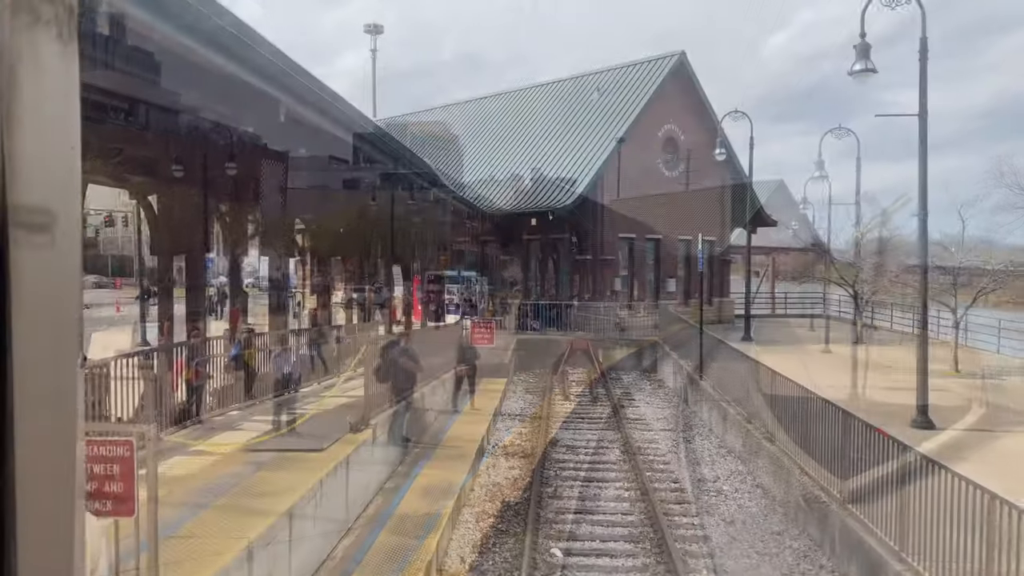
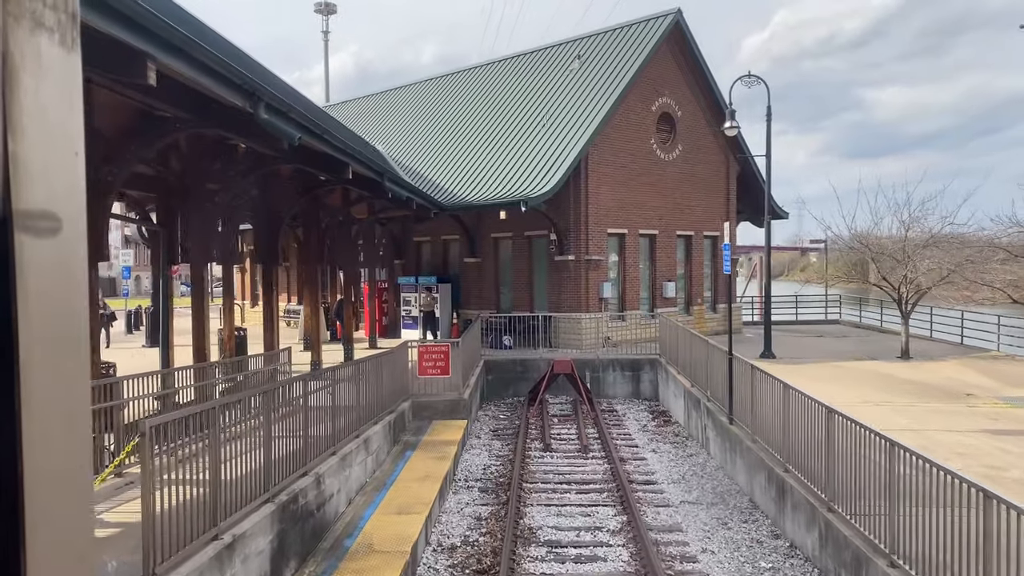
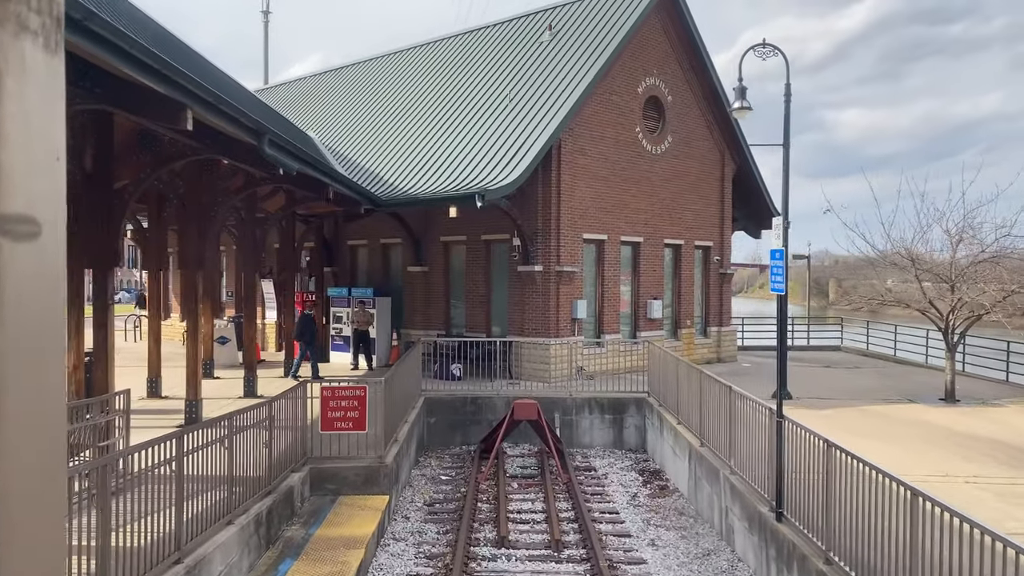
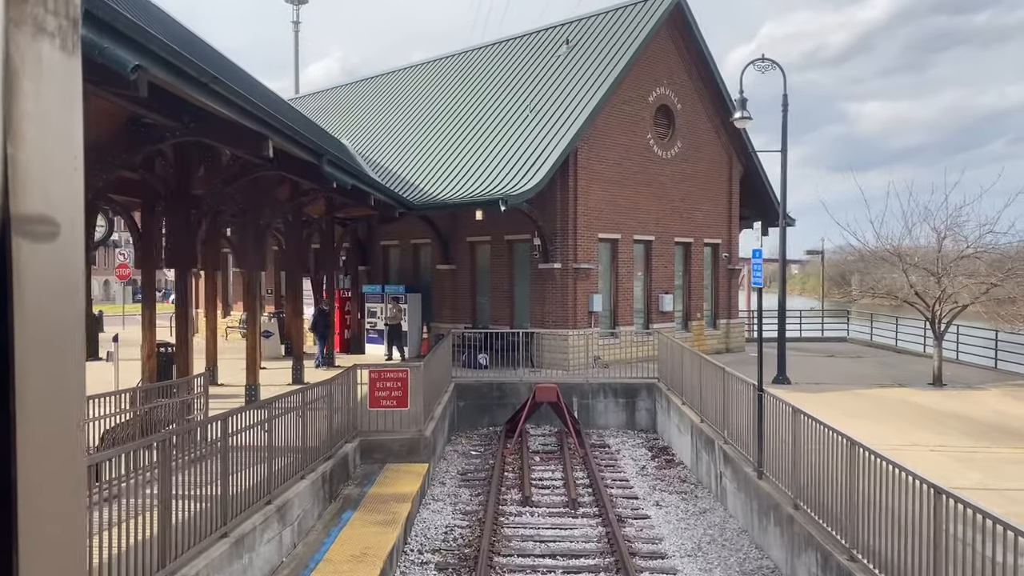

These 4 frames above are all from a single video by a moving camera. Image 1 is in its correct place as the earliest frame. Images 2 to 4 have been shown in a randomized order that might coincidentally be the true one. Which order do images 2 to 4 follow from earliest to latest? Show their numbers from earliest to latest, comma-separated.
2, 4, 3
